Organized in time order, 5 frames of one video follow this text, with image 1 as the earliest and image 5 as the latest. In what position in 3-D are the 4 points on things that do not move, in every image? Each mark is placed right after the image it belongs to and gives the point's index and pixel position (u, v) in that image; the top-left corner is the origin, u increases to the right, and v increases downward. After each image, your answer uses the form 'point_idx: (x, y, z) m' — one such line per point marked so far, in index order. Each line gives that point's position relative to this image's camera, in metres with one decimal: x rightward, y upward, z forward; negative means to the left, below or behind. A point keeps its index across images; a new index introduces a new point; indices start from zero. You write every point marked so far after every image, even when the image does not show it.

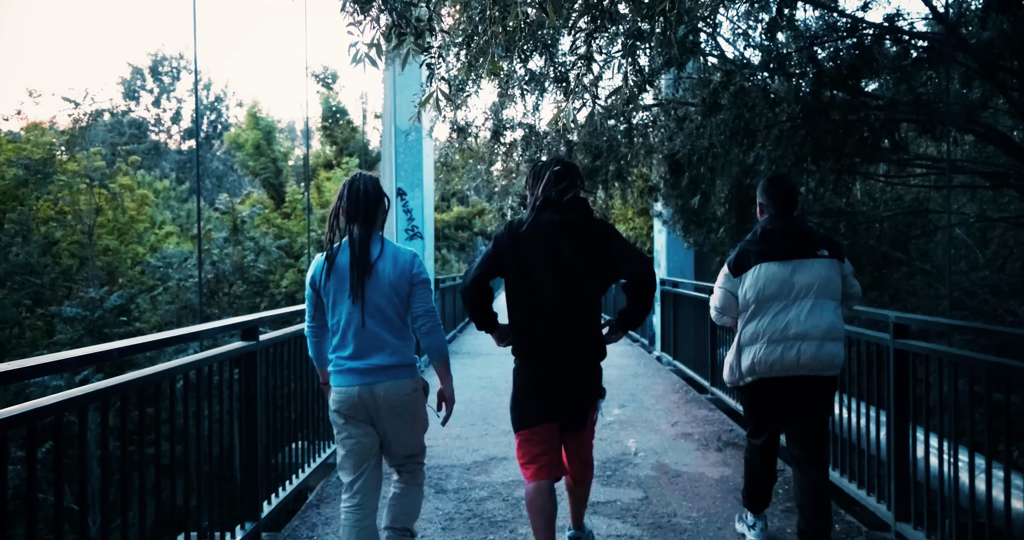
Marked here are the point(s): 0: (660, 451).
0: (+1.0, -1.2, +5.5) m
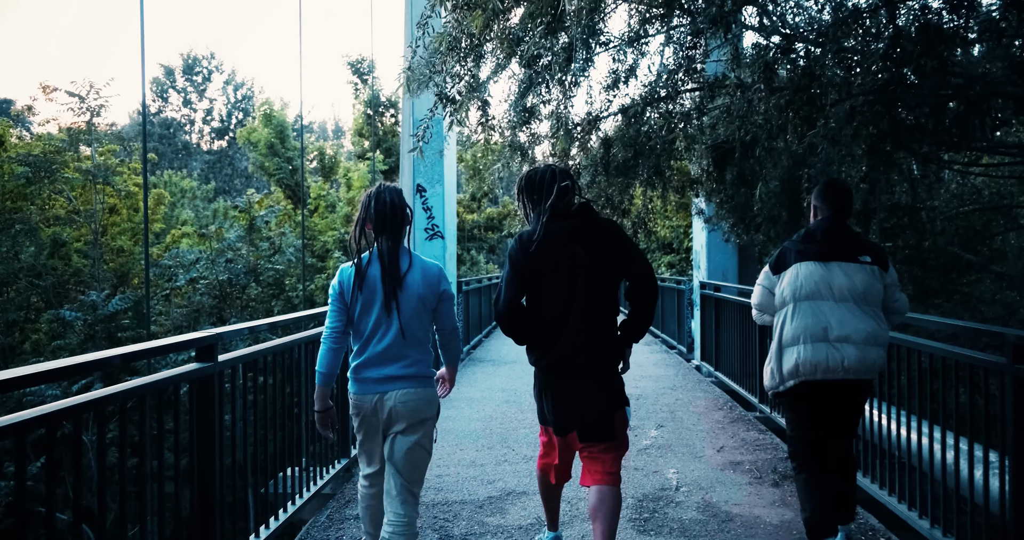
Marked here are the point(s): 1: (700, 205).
0: (+1.1, -1.2, +4.7) m
1: (+2.1, +0.7, +9.3) m
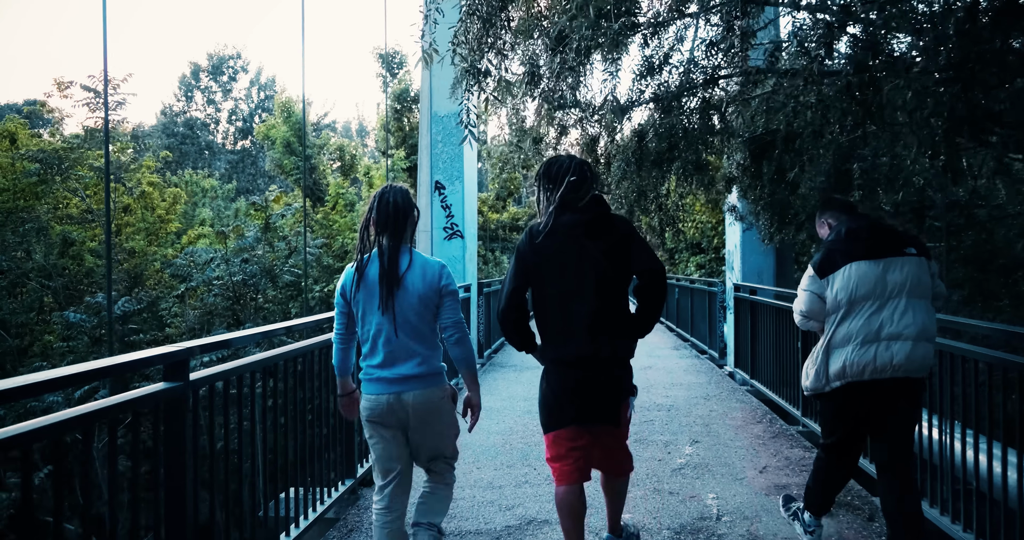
0: (+1.2, -1.3, +4.2) m
1: (+2.4, +0.7, +8.7) m
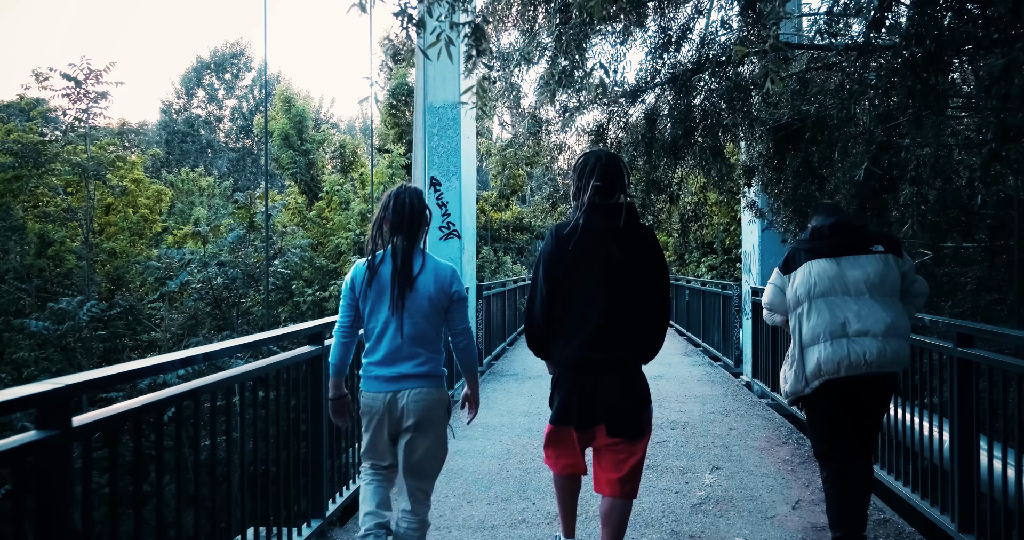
0: (+1.2, -1.3, +3.6) m
1: (+2.4, +0.7, +8.1) m
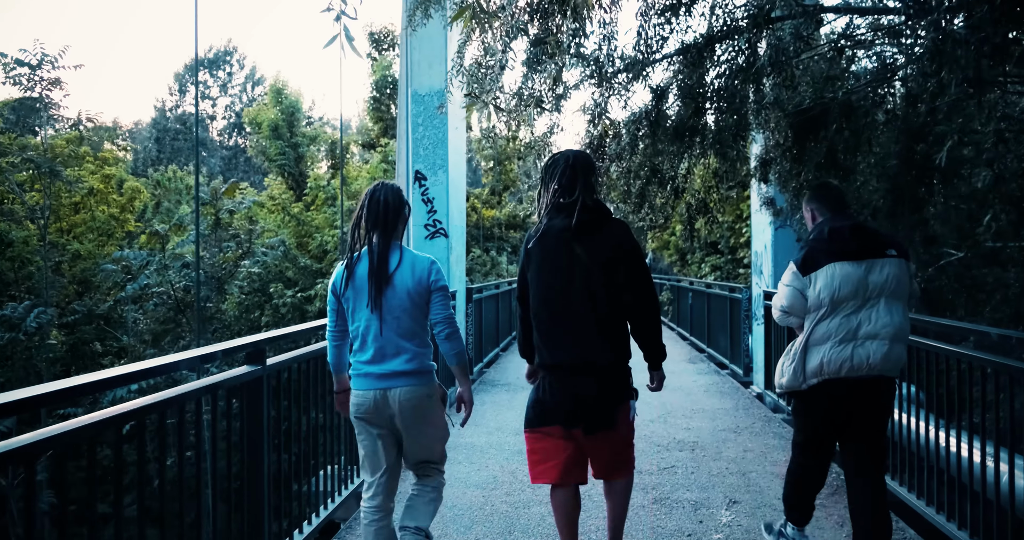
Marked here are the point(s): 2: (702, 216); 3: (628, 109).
0: (+1.1, -1.3, +2.9) m
1: (+2.3, +0.7, +7.4) m
2: (+1.6, +0.5, +6.9) m
3: (+0.8, +1.1, +5.8) m
